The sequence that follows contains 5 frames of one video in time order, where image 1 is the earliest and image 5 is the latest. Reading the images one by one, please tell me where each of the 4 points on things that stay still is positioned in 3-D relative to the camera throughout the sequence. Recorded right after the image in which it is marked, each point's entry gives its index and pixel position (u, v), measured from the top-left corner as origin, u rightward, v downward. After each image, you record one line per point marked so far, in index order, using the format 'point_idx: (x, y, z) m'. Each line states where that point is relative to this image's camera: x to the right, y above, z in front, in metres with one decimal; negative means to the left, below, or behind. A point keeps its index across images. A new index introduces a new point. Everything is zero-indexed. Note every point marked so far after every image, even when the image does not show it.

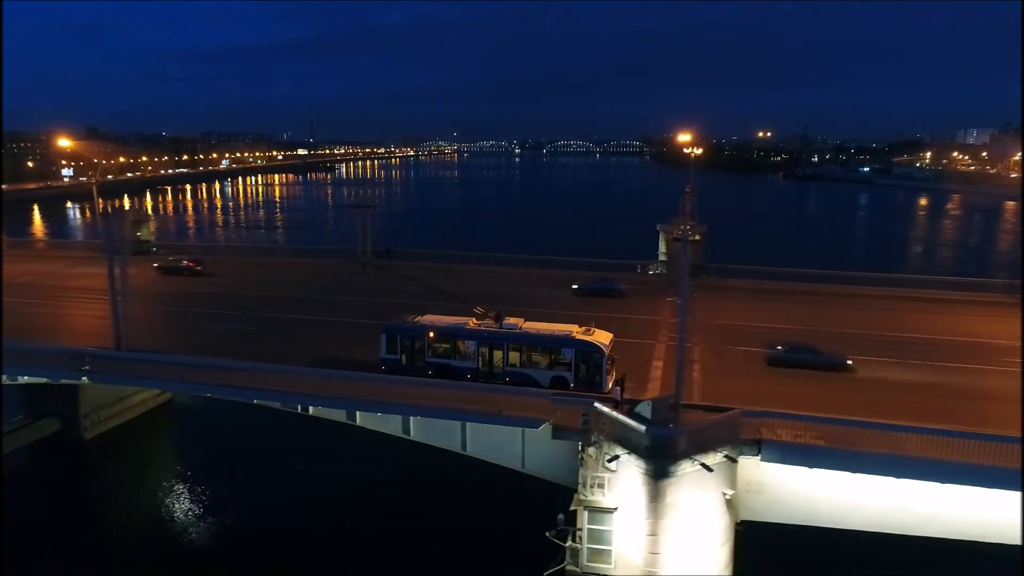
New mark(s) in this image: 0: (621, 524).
0: (+1.0, -2.3, +7.1) m
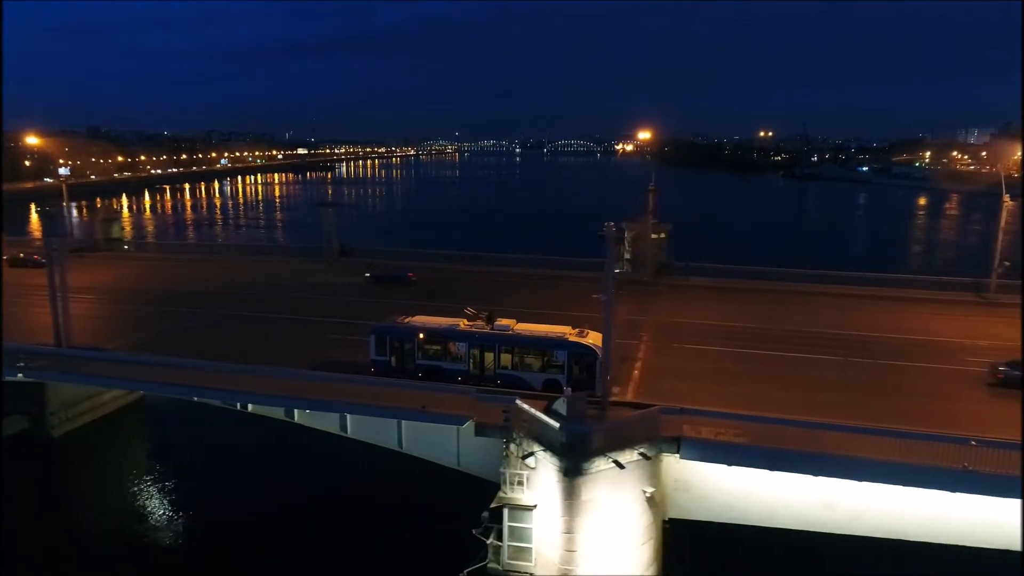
0: (+0.3, -2.2, +7.1) m
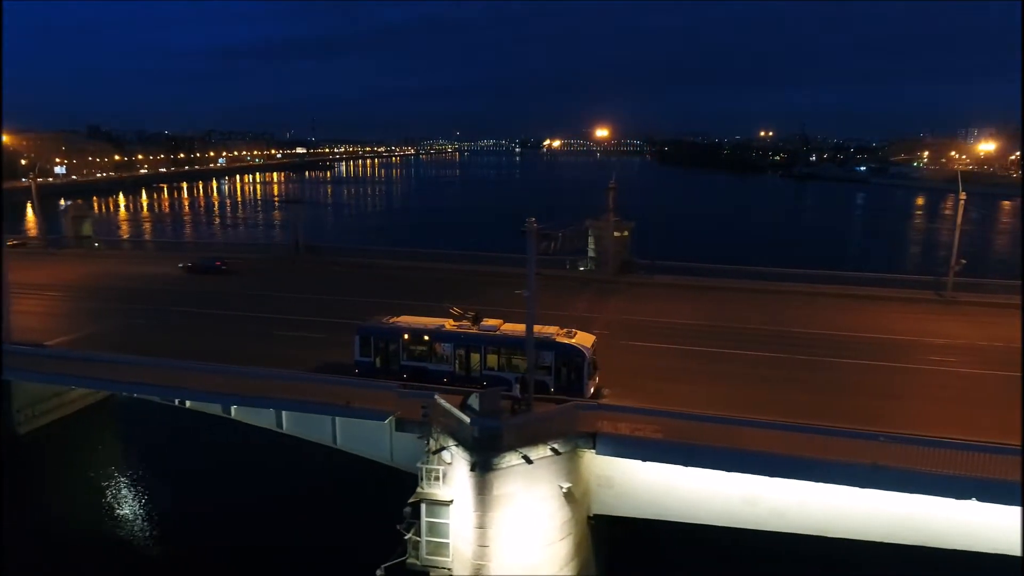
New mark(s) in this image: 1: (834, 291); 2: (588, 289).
0: (-0.5, -2.2, +7.0) m
1: (+6.5, -0.1, +15.0) m
2: (+1.5, 0.0, +14.9) m
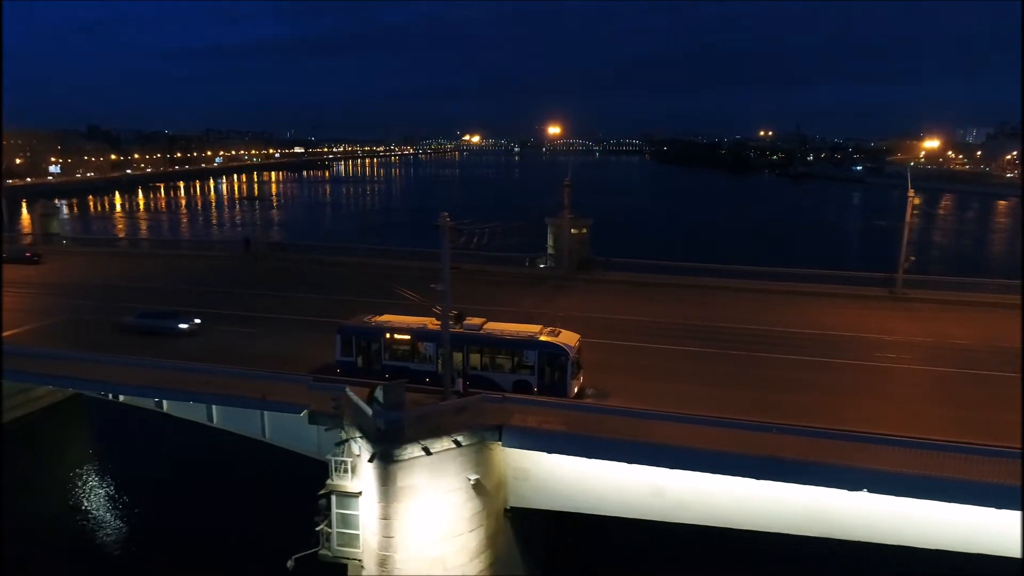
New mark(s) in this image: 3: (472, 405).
0: (-1.4, -2.1, +7.1) m
1: (+5.6, 0.0, +15.1) m
2: (+0.6, 0.0, +15.0) m
3: (-0.4, -1.1, +7.0) m
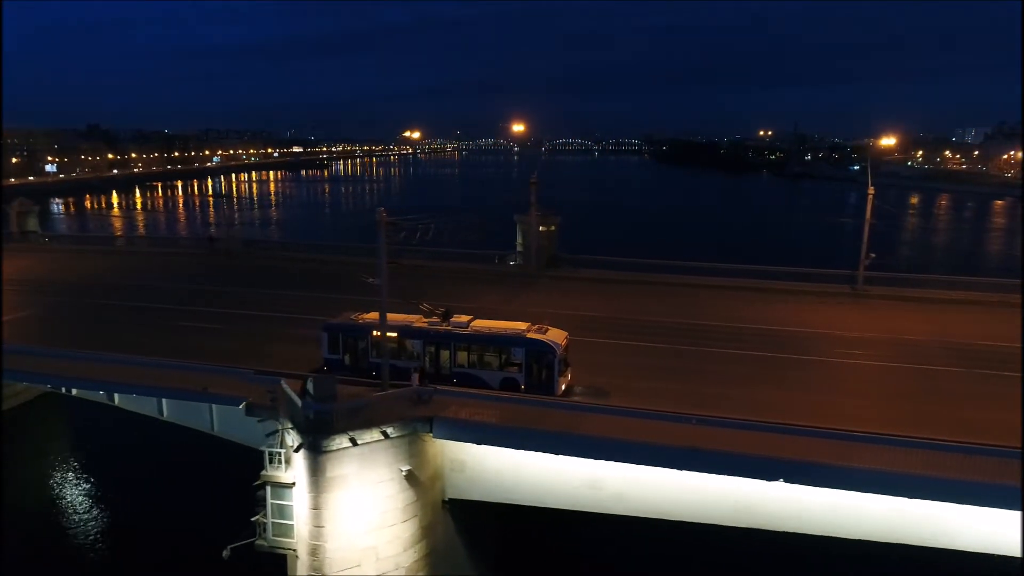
0: (-2.1, -2.1, +7.2) m
1: (+5.0, 0.0, +15.2) m
2: (0.0, +0.1, +15.1) m
3: (-1.0, -1.1, +7.1) m
